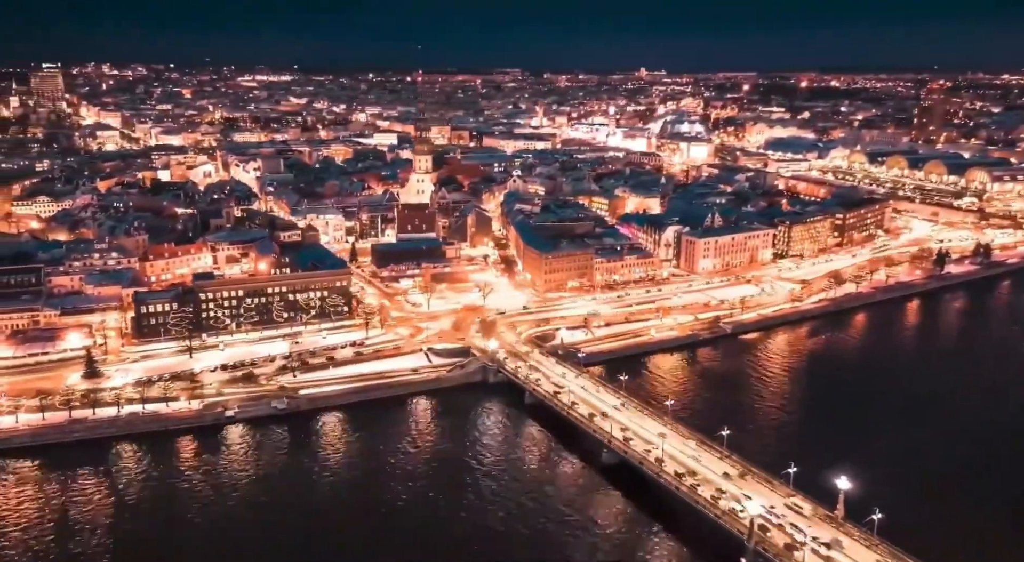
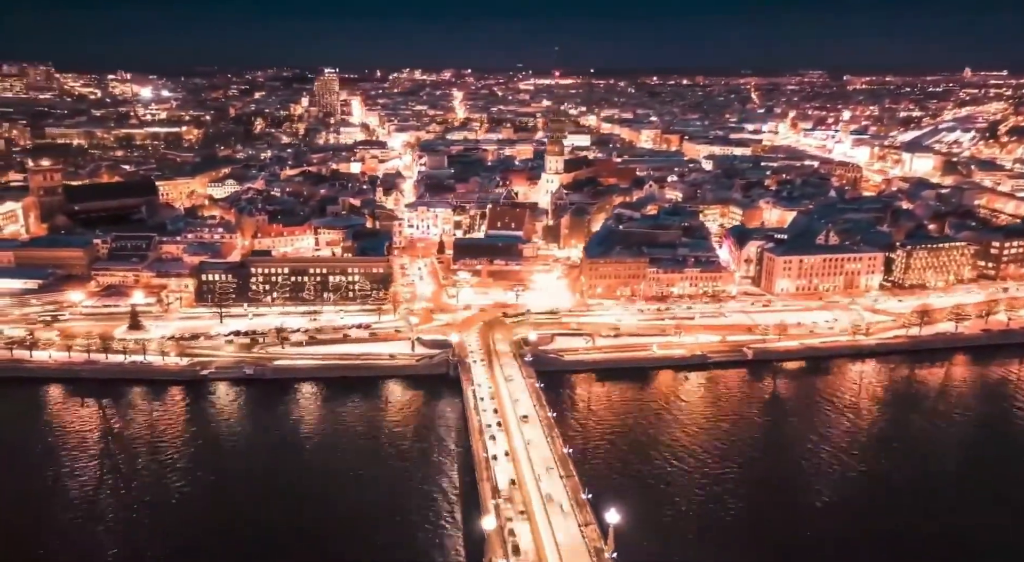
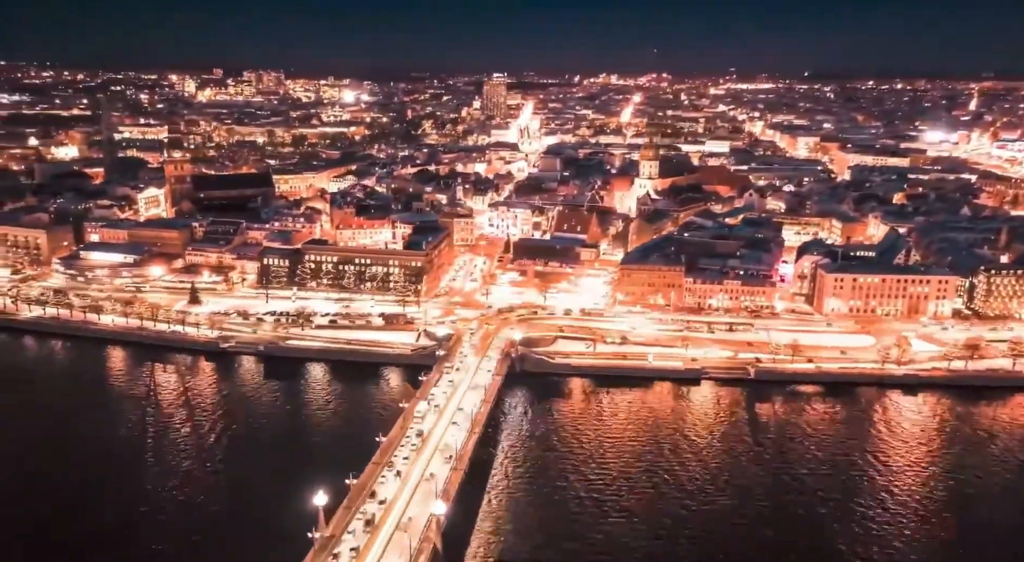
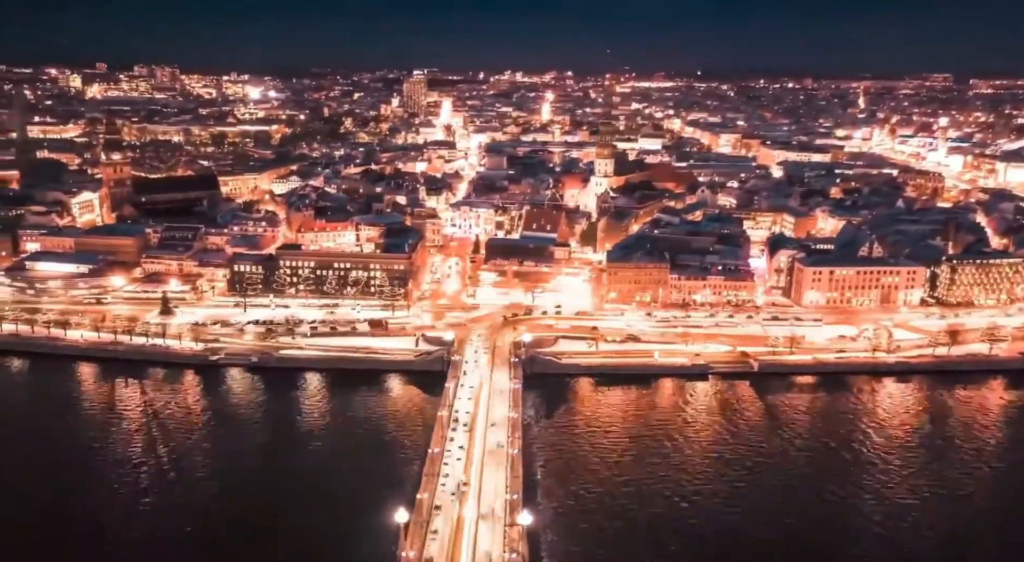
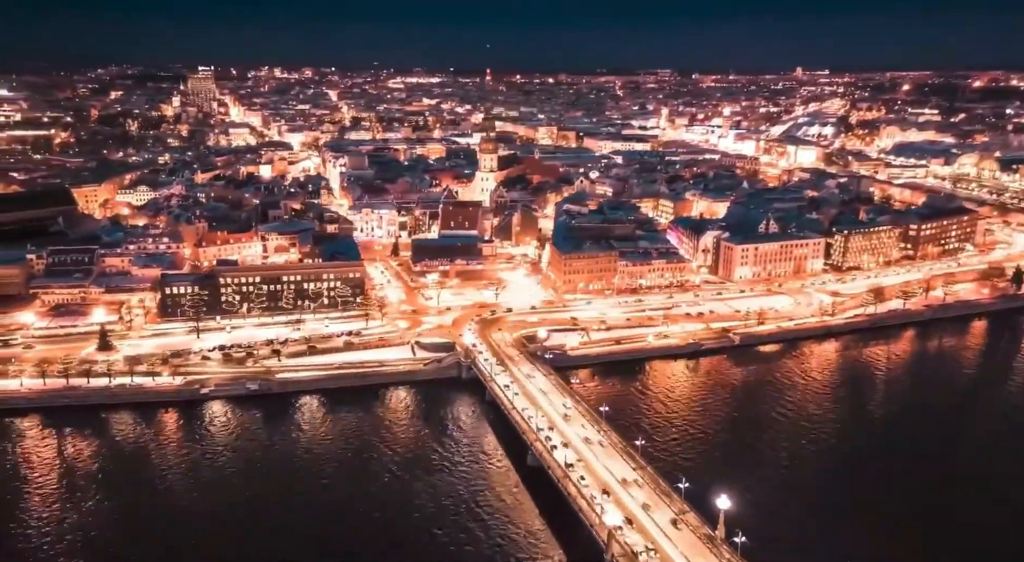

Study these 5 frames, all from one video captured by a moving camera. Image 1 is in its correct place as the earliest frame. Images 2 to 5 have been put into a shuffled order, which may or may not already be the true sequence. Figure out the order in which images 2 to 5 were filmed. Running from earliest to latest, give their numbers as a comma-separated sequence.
5, 2, 4, 3
